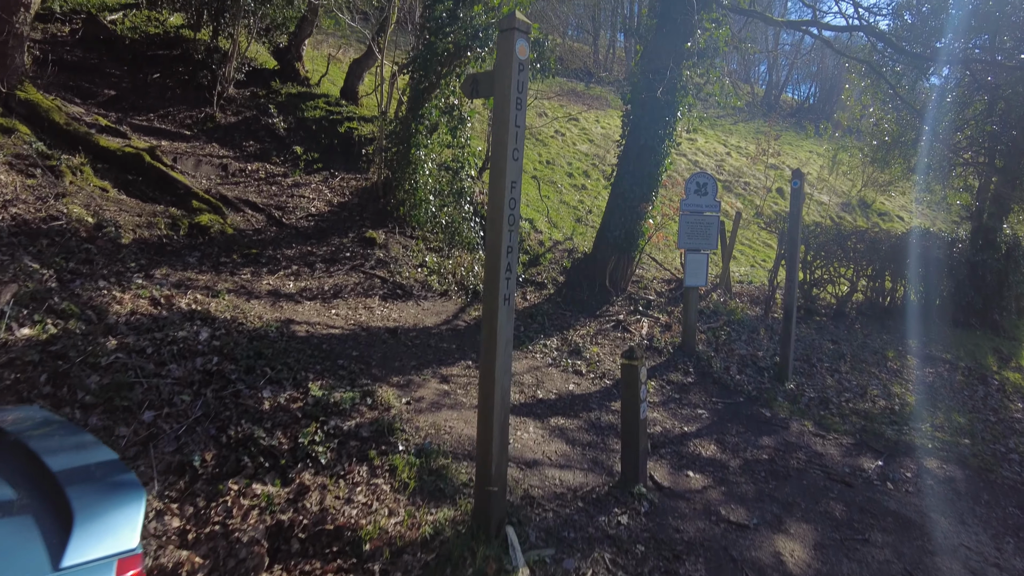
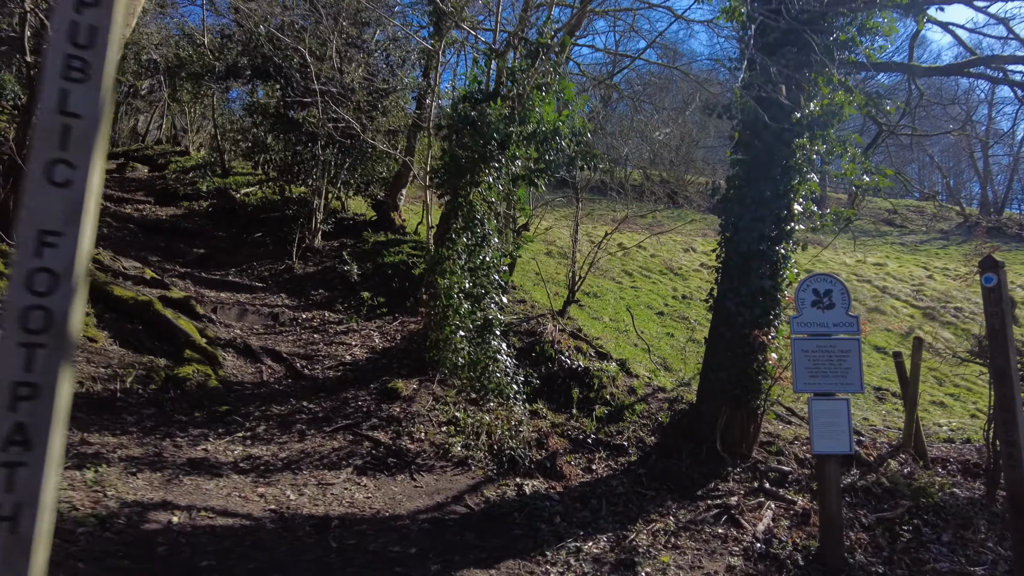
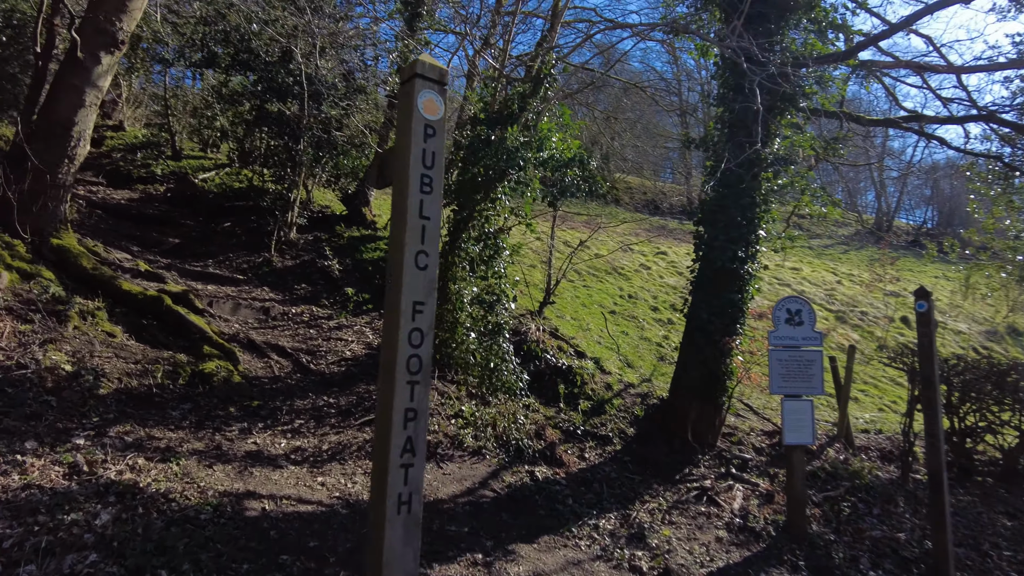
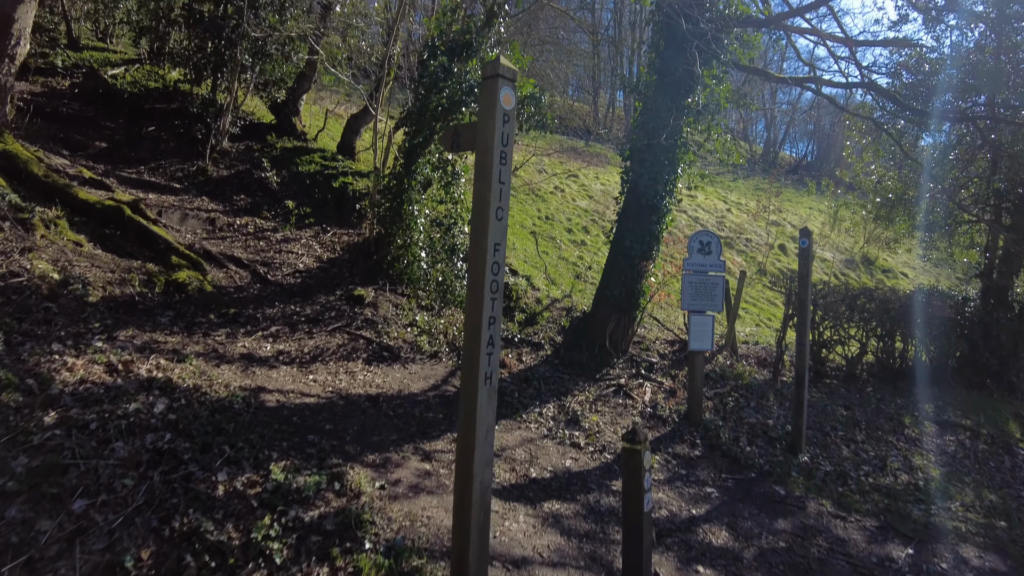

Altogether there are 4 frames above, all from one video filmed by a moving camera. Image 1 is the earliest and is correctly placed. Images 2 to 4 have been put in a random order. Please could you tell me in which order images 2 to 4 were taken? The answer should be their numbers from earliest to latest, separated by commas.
4, 3, 2
